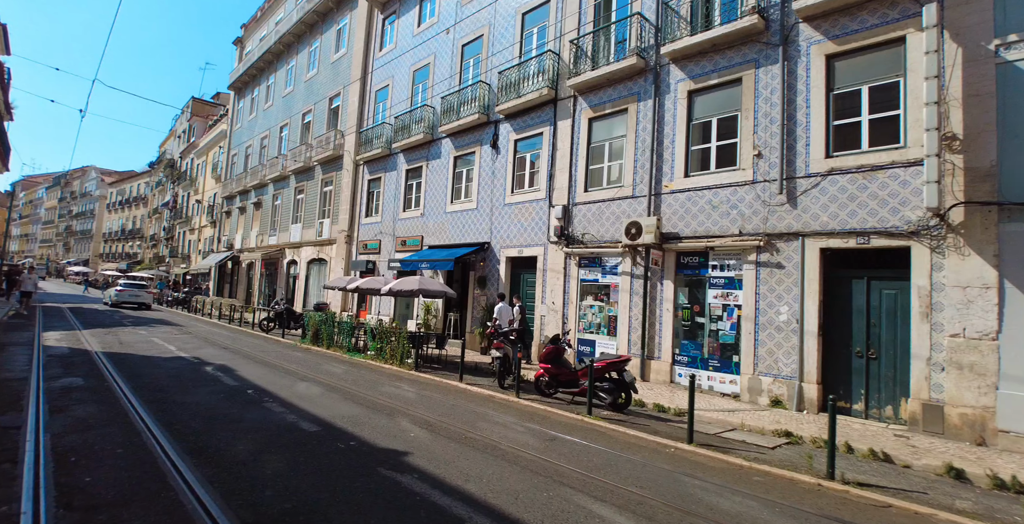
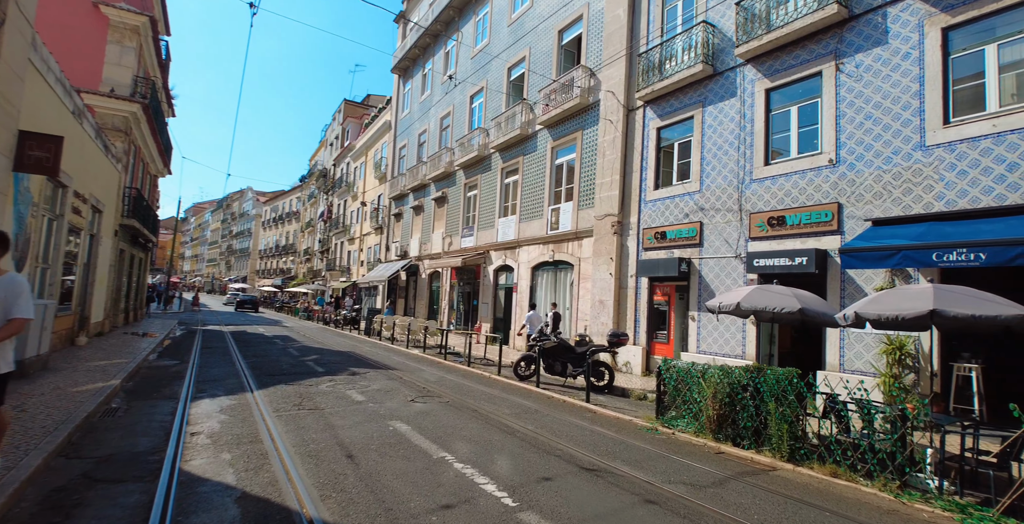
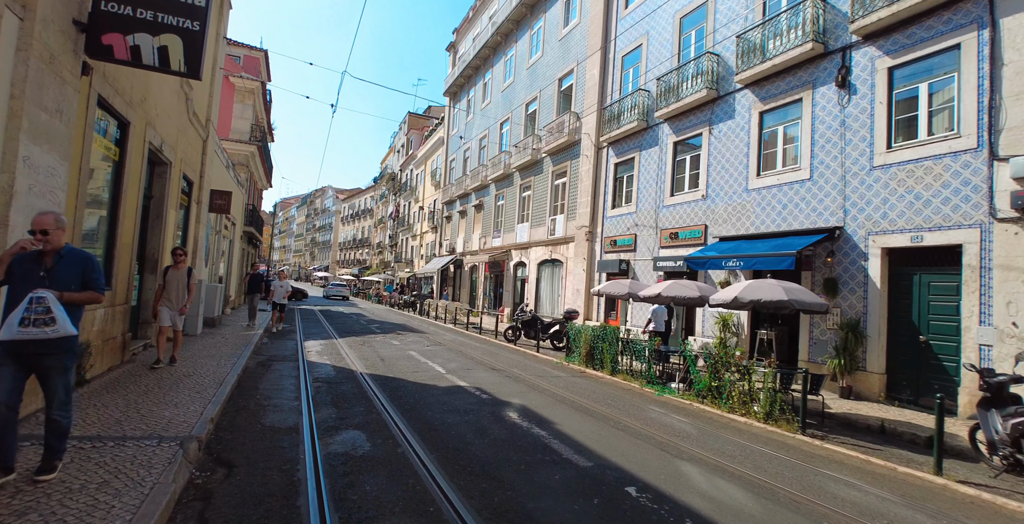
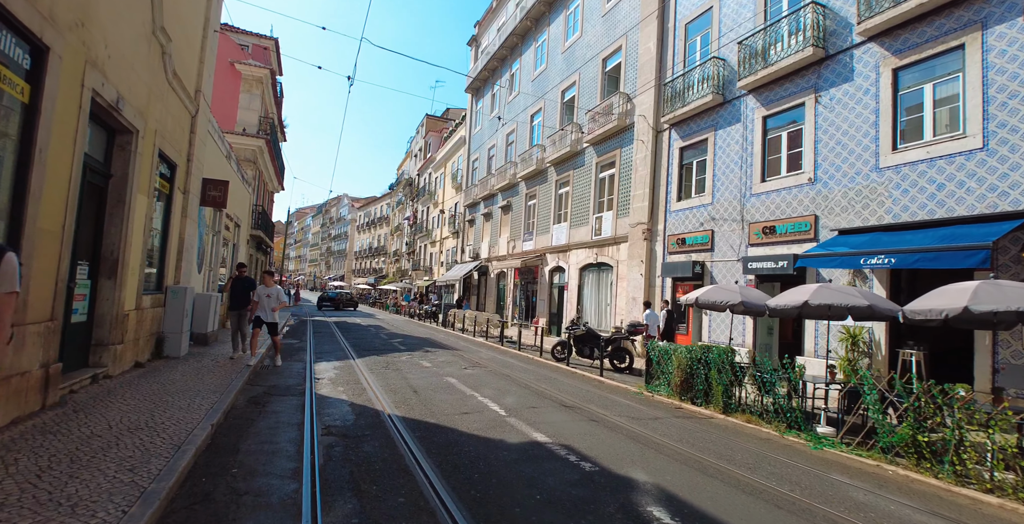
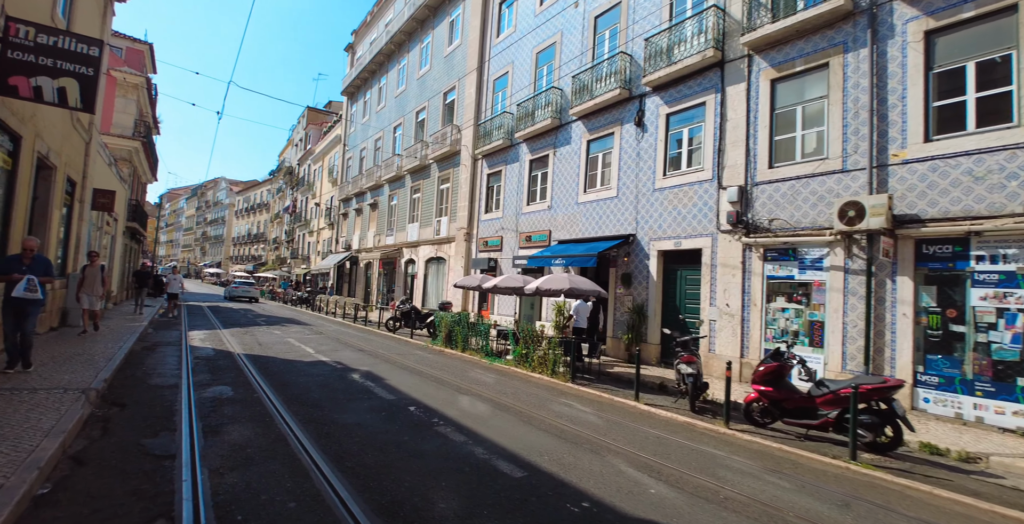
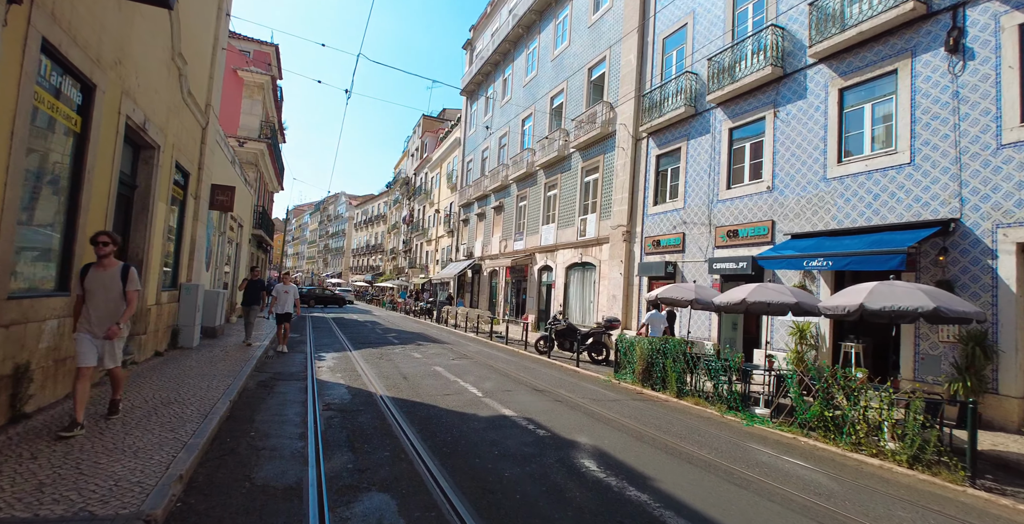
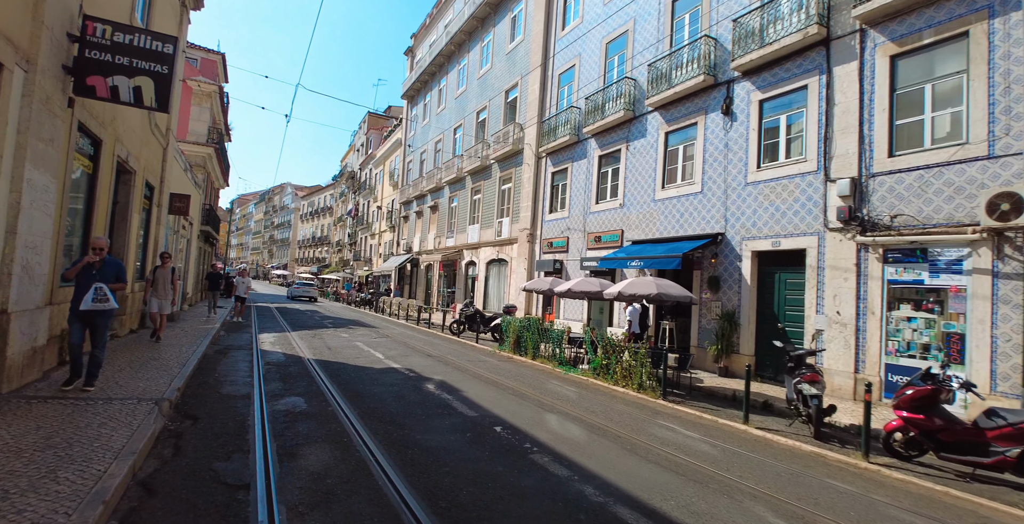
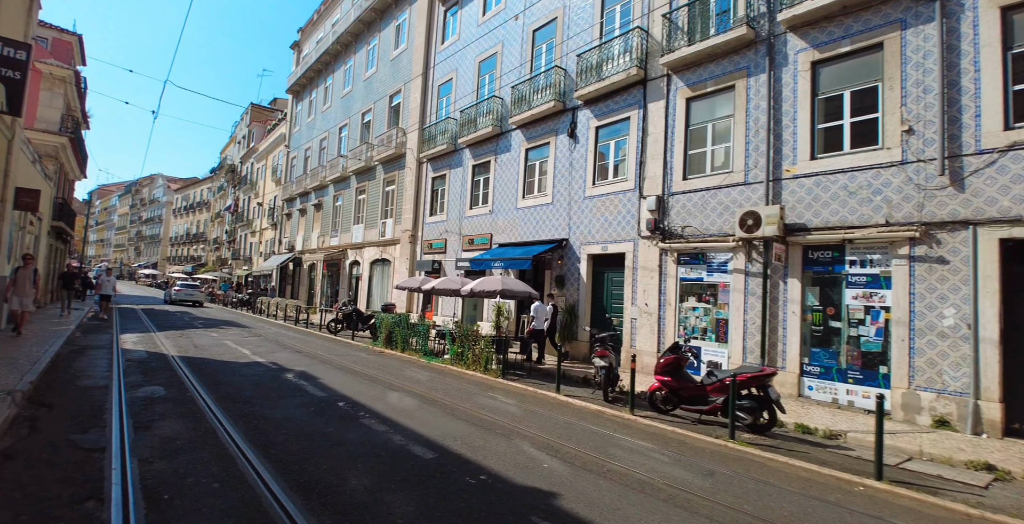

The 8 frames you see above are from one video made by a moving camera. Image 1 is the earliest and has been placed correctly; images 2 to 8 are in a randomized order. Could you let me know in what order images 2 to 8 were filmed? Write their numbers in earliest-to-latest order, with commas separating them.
8, 5, 7, 3, 6, 4, 2
